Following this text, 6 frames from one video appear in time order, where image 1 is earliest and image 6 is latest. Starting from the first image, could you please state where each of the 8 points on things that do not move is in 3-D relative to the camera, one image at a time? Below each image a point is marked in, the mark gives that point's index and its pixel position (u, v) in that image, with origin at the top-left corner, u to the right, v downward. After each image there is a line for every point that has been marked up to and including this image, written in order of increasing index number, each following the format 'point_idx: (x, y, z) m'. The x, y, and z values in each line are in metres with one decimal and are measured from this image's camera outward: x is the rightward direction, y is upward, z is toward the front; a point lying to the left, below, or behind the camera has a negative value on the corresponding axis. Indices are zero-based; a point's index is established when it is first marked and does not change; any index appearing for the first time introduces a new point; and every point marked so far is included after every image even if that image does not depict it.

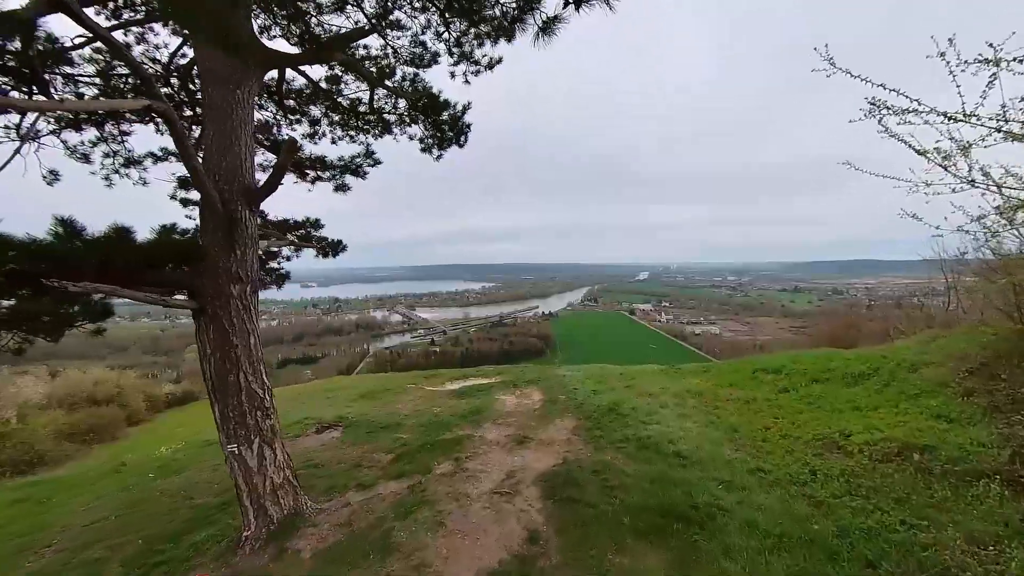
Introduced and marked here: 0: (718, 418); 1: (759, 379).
0: (+3.4, -2.1, +6.9) m
1: (+5.3, -2.0, +9.1) m
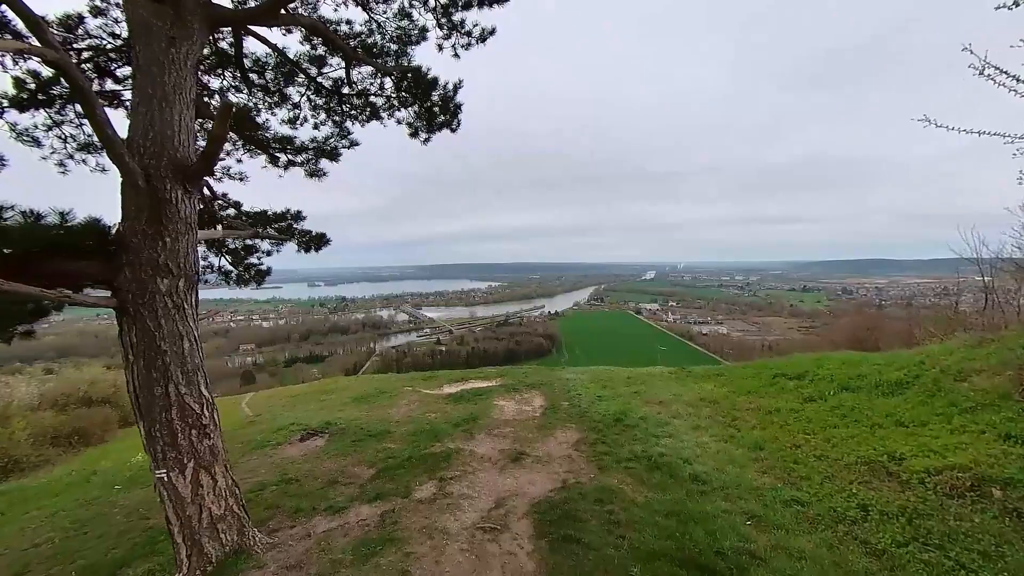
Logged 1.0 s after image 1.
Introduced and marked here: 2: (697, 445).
0: (+3.3, -2.1, +6.2) m
1: (+5.3, -1.9, +8.3) m
2: (+2.5, -2.1, +5.7) m
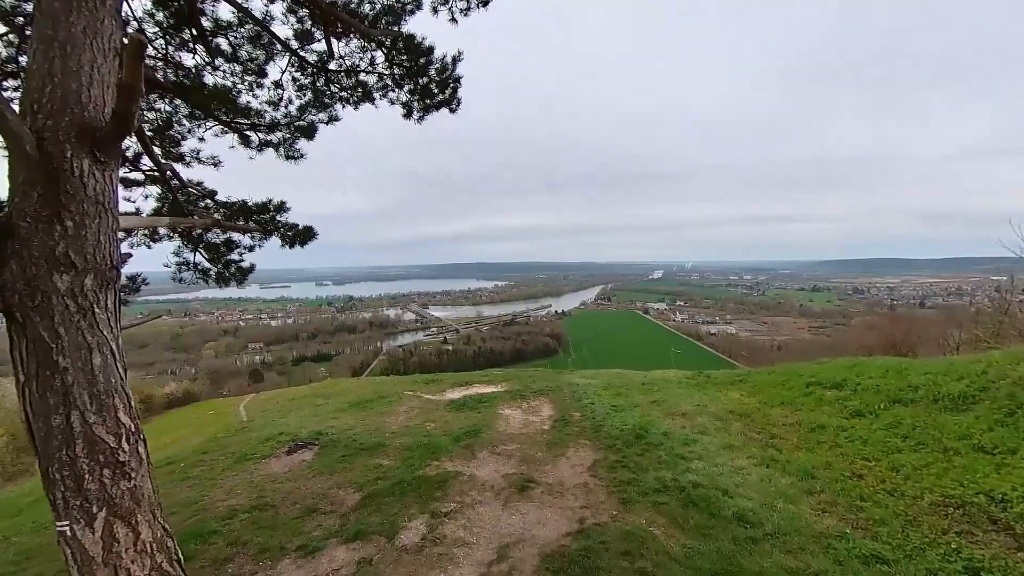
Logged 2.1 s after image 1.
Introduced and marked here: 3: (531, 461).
0: (+3.4, -2.1, +5.3) m
1: (+5.4, -1.9, +7.4) m
2: (+2.6, -2.1, +4.9) m
3: (+0.2, -2.2, +5.4) m
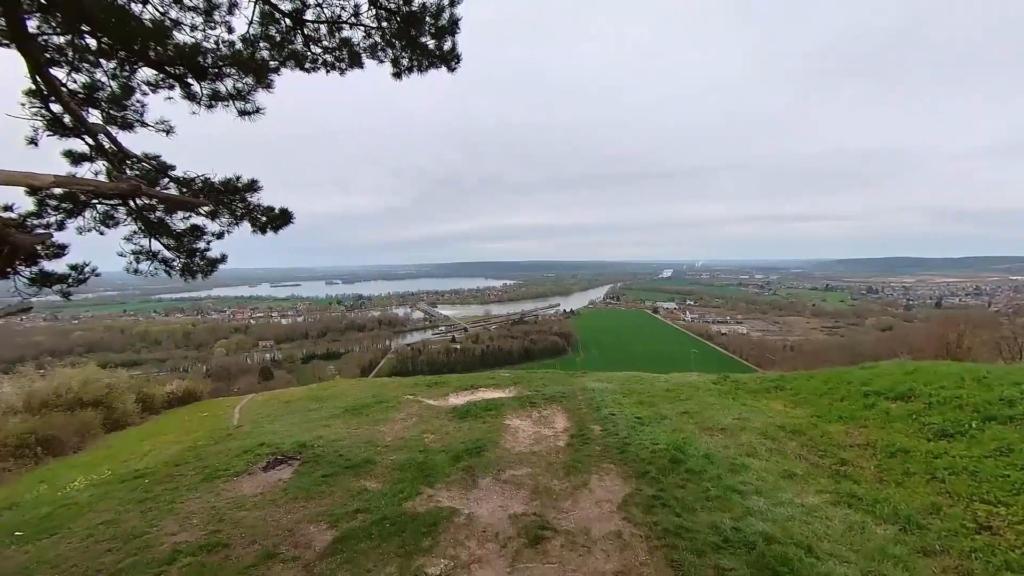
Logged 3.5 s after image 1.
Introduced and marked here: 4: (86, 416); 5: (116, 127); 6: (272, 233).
0: (+3.5, -2.0, +4.2) m
1: (+5.5, -1.8, +6.3) m
2: (+2.6, -2.0, +3.8) m
3: (+0.3, -2.1, +4.4) m
4: (-15.2, -4.6, +15.3) m
5: (-5.6, +2.3, +6.0) m
6: (-3.7, +0.9, +6.6) m
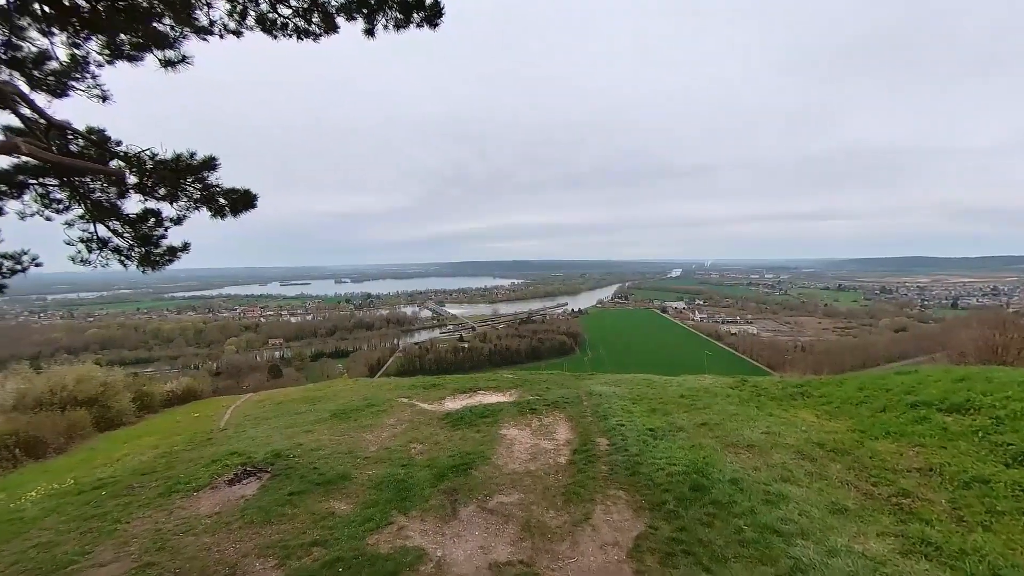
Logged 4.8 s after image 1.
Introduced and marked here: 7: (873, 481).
0: (+3.3, -1.9, +3.3) m
1: (+5.4, -1.7, +5.4) m
2: (+2.5, -1.9, +2.9) m
3: (+0.2, -2.0, +3.6) m
4: (-15.1, -4.4, +14.7) m
5: (-5.7, +2.4, +5.3) m
6: (-3.8, +1.0, +5.8) m
7: (+3.6, -1.9, +4.2) m
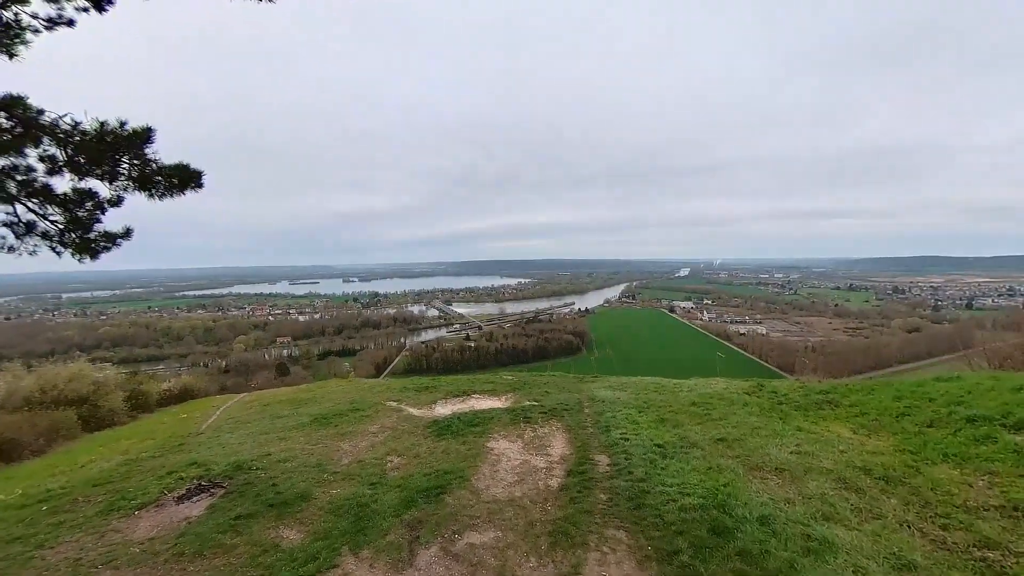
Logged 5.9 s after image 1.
0: (+3.1, -1.8, +2.5) m
1: (+5.2, -1.7, +4.5) m
2: (+2.3, -1.8, +2.1) m
3: (0.0, -1.9, +2.7) m
4: (-15.1, -4.3, +14.2) m
5: (-5.9, +2.5, +4.5) m
6: (-3.9, +1.1, +5.1) m
7: (+3.4, -1.8, +3.3) m
